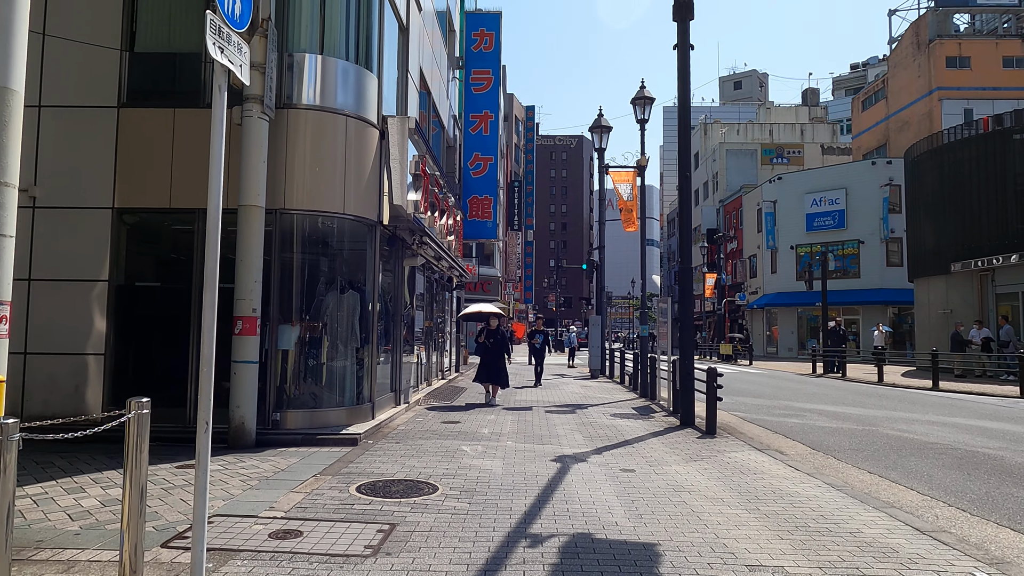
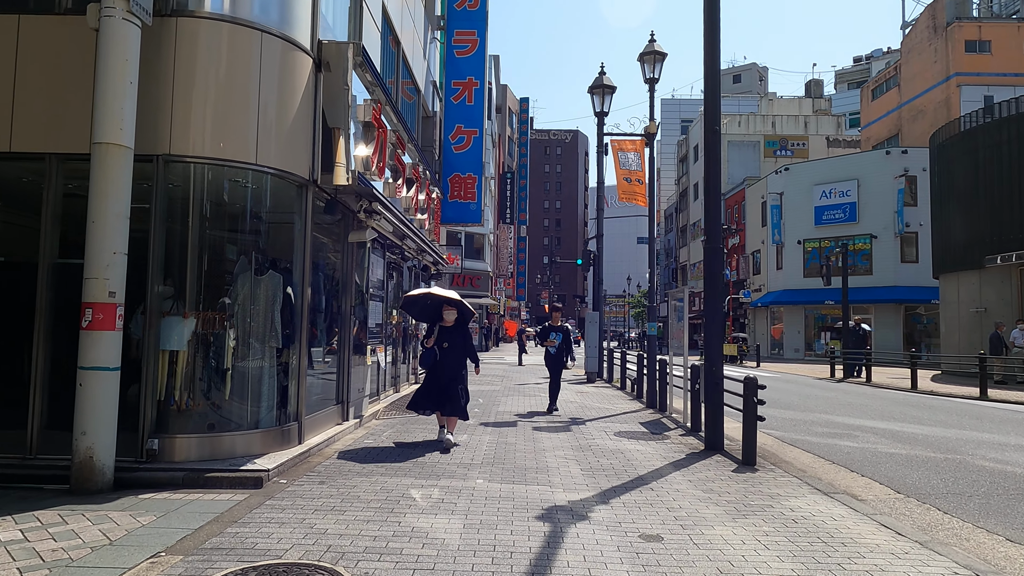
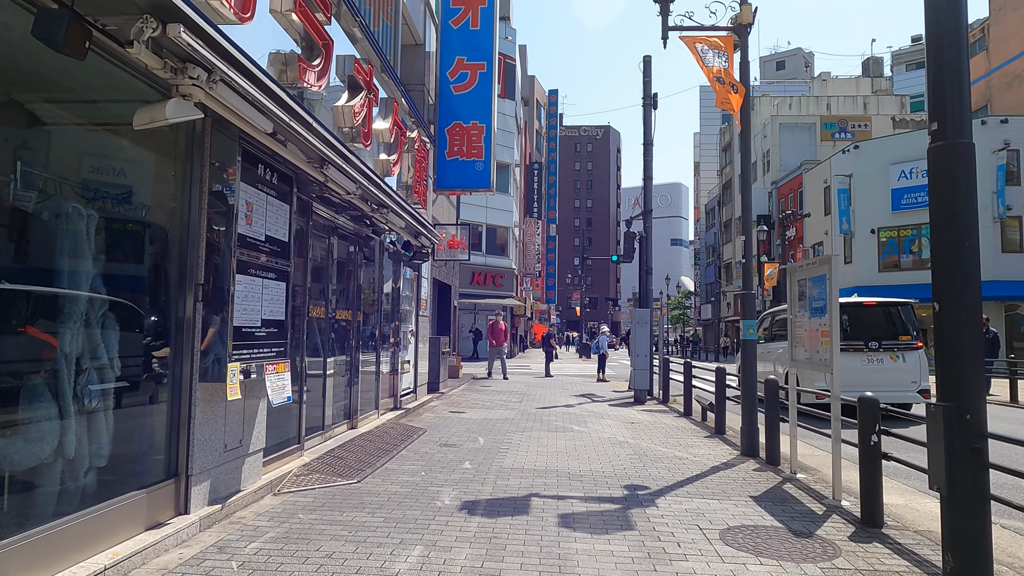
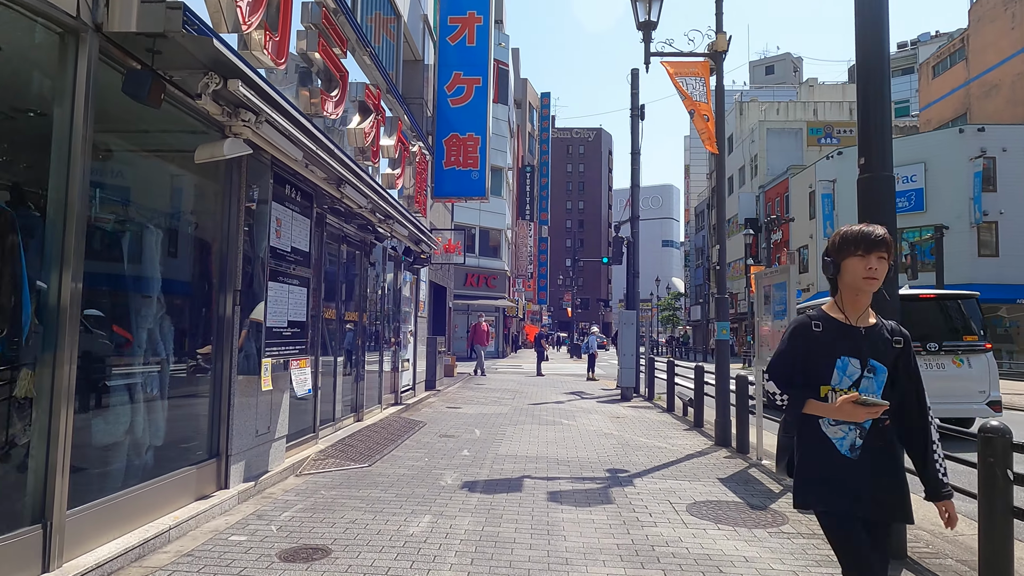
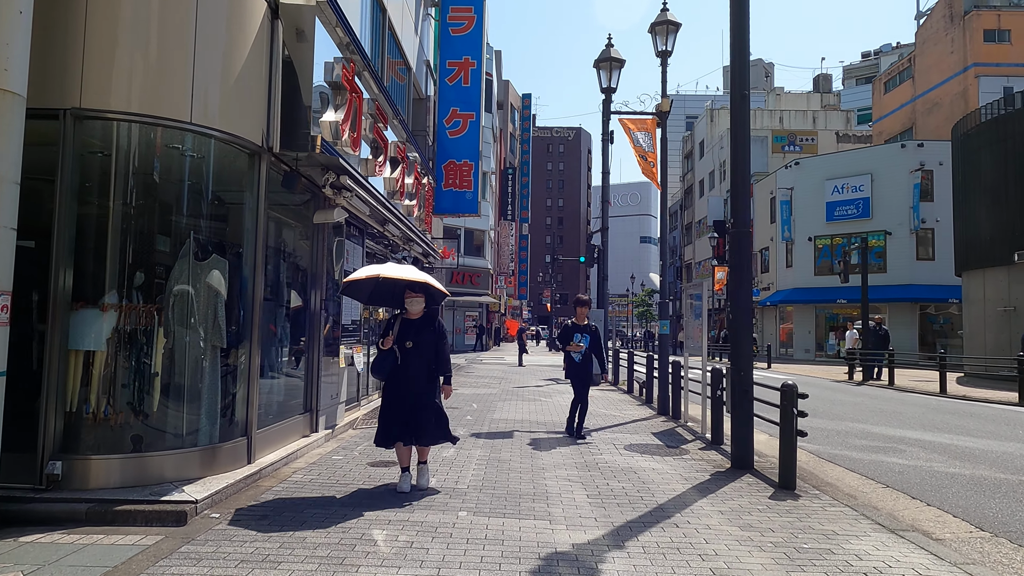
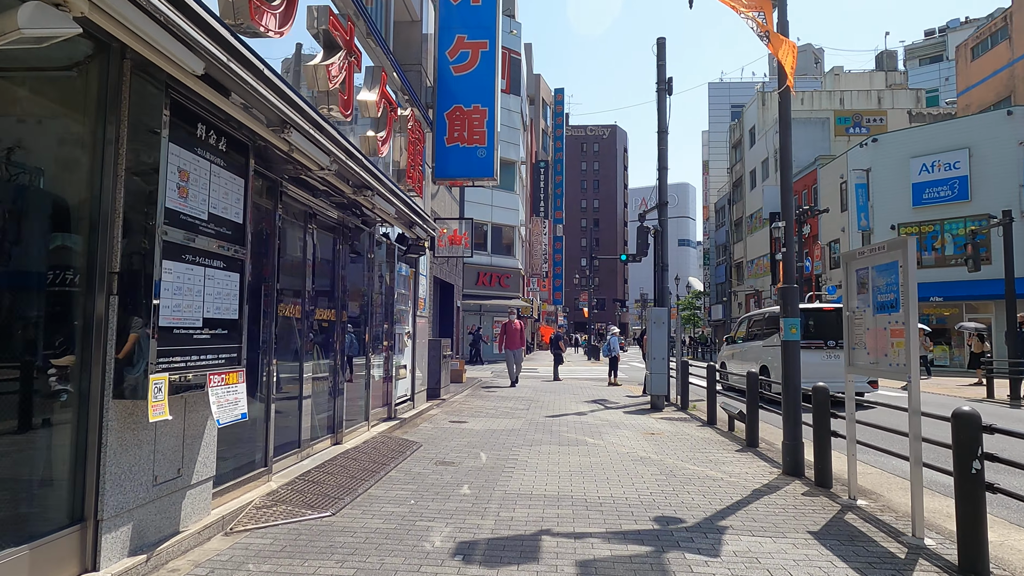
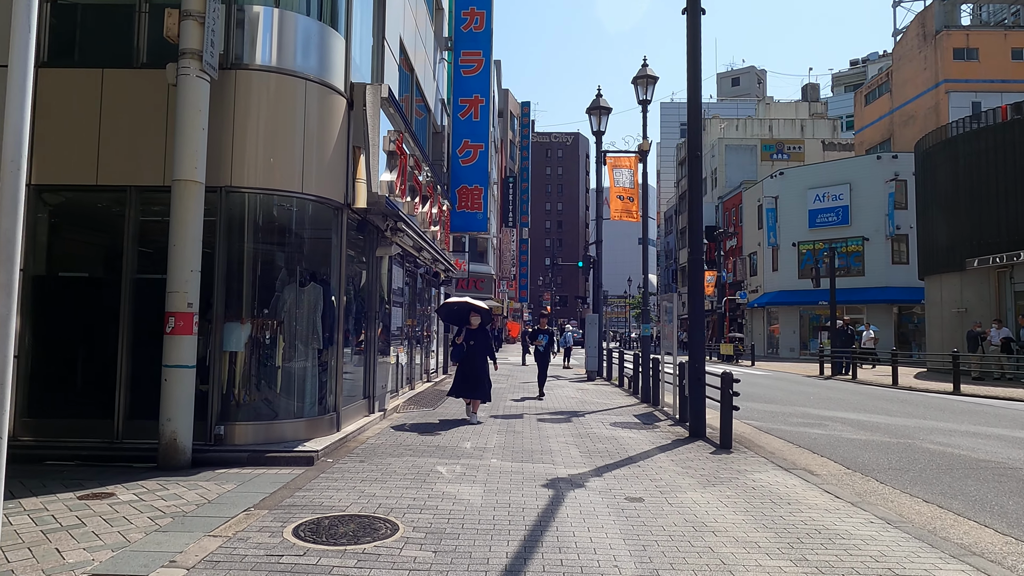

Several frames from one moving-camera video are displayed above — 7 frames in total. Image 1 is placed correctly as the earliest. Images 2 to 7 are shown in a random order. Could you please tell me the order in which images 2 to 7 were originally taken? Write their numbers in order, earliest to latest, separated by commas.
7, 2, 5, 4, 3, 6
